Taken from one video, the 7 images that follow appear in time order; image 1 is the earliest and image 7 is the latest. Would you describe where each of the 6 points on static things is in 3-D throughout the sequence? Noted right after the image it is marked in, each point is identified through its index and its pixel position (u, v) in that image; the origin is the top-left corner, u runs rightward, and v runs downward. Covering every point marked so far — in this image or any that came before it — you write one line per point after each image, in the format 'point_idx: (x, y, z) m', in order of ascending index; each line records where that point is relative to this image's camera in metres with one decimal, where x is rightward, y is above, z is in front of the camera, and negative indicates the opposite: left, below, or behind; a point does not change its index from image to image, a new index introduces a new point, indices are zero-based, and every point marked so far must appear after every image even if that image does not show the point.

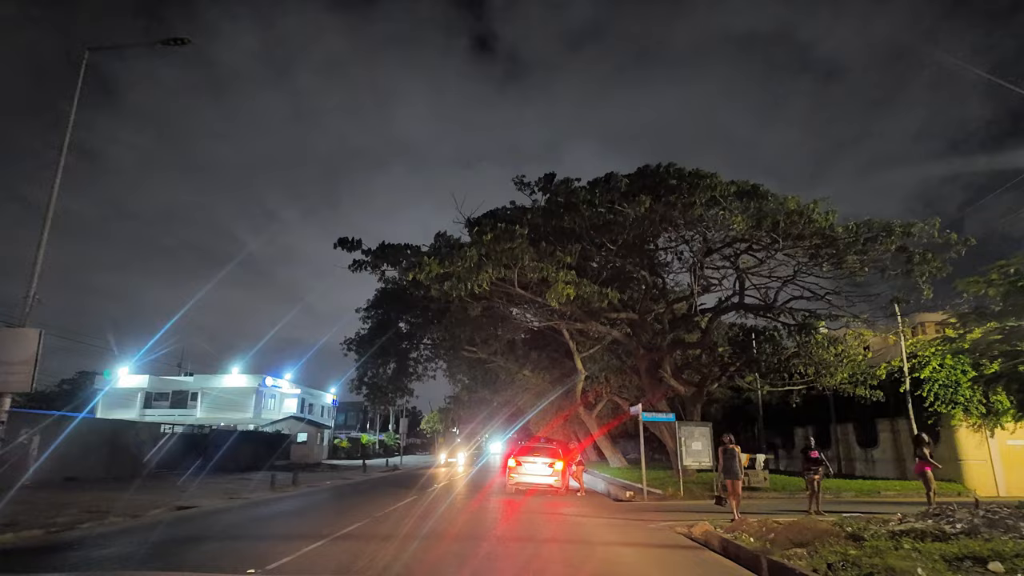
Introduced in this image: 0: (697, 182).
0: (+4.3, +2.5, +16.8) m
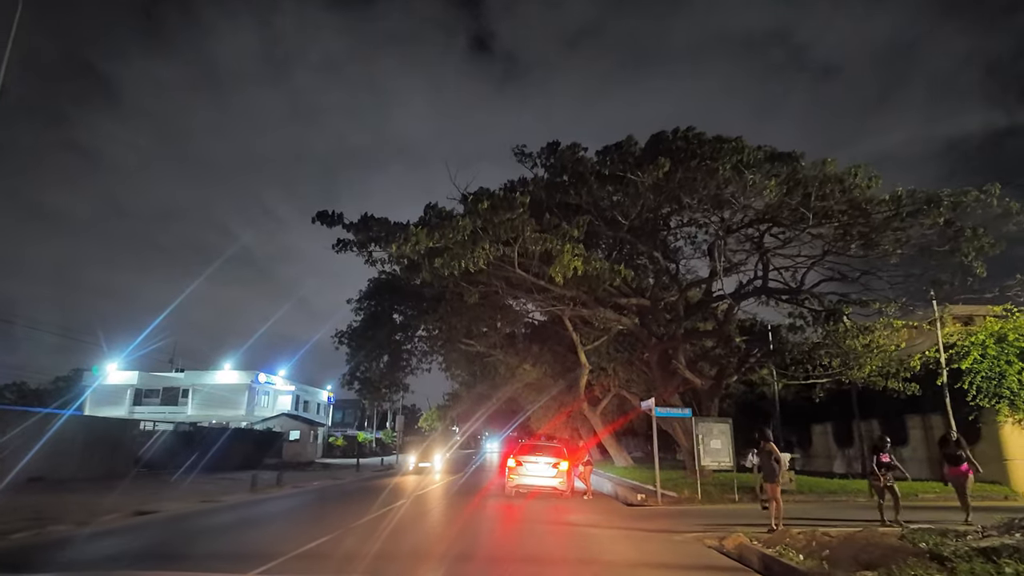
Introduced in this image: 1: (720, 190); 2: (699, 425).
0: (+4.3, +2.9, +14.9) m
1: (+4.6, +2.2, +15.9) m
2: (+4.7, -3.5, +18.4) m
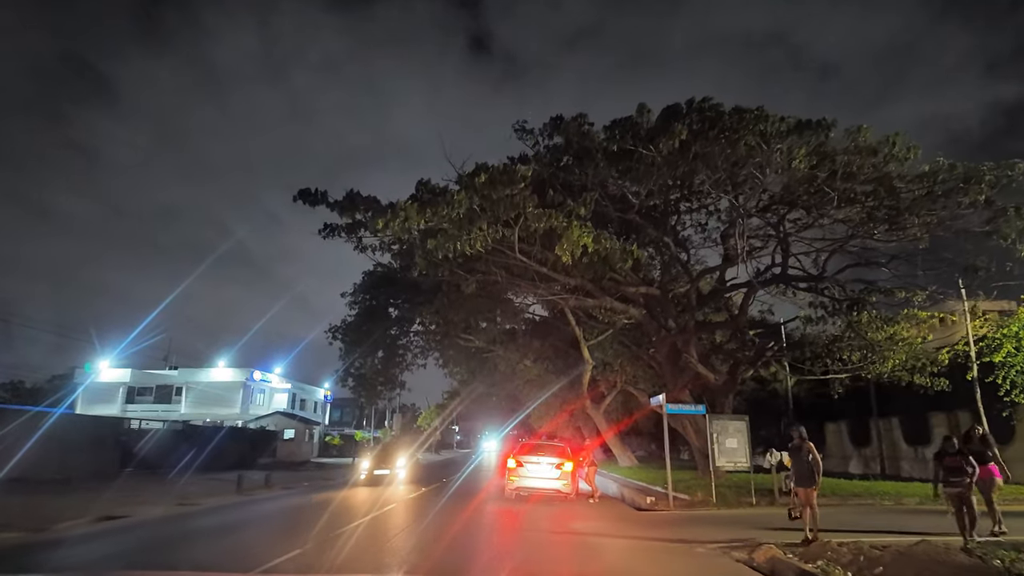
0: (+4.3, +3.2, +13.5) m
1: (+4.6, +2.5, +14.6) m
2: (+4.8, -3.2, +17.1) m
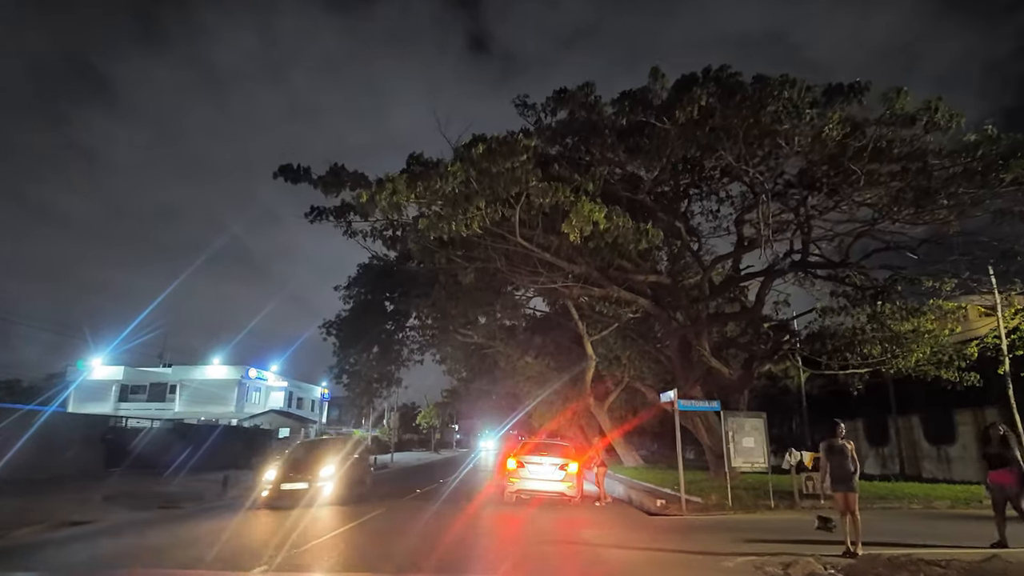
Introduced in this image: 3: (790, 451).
0: (+4.3, +3.5, +12.4) m
1: (+4.6, +2.8, +13.4) m
2: (+4.8, -2.9, +15.9) m
3: (+6.1, -3.6, +16.0) m
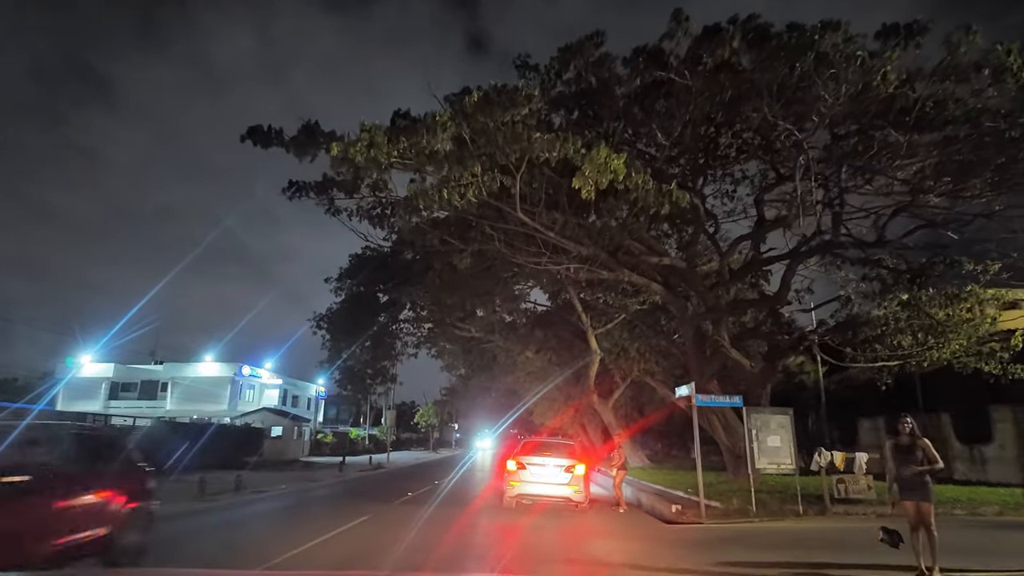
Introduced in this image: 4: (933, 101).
0: (+4.3, +3.8, +10.8) m
1: (+4.6, +3.2, +11.9) m
2: (+4.8, -2.6, +14.4) m
3: (+6.1, -3.3, +14.4) m
4: (+7.3, +3.3, +12.5) m
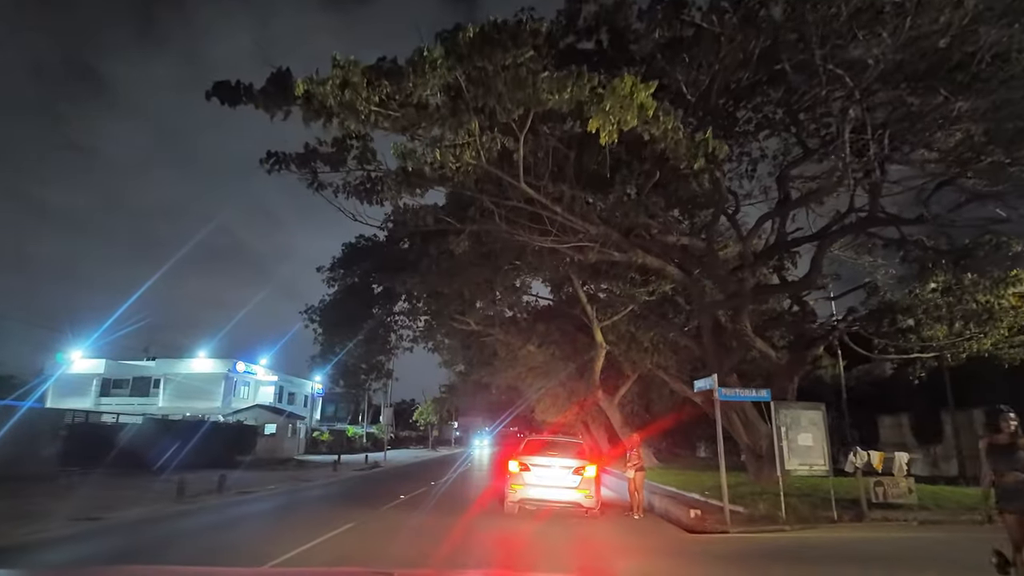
0: (+4.4, +4.2, +9.4) m
1: (+4.7, +3.5, +10.4) m
2: (+4.8, -2.2, +12.9) m
3: (+6.2, -2.9, +13.0) m
4: (+7.4, +3.6, +11.0) m
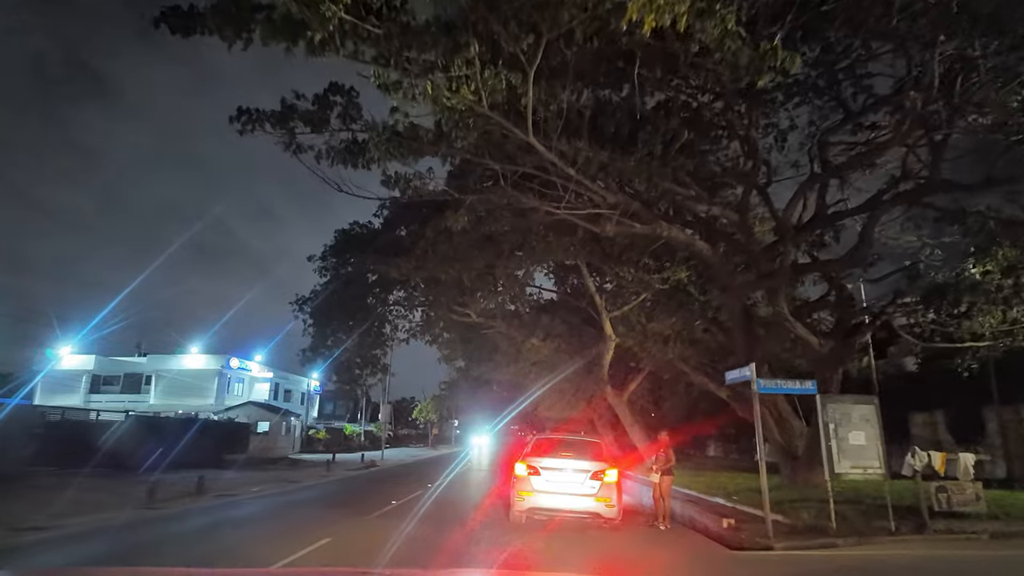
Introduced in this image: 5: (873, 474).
0: (+4.5, +4.5, +7.6) m
1: (+4.8, +3.9, +8.7) m
2: (+4.9, -1.9, +11.2) m
3: (+6.3, -2.6, +11.3) m
4: (+7.5, +4.0, +9.3) m
5: (+5.5, -2.8, +11.0) m
